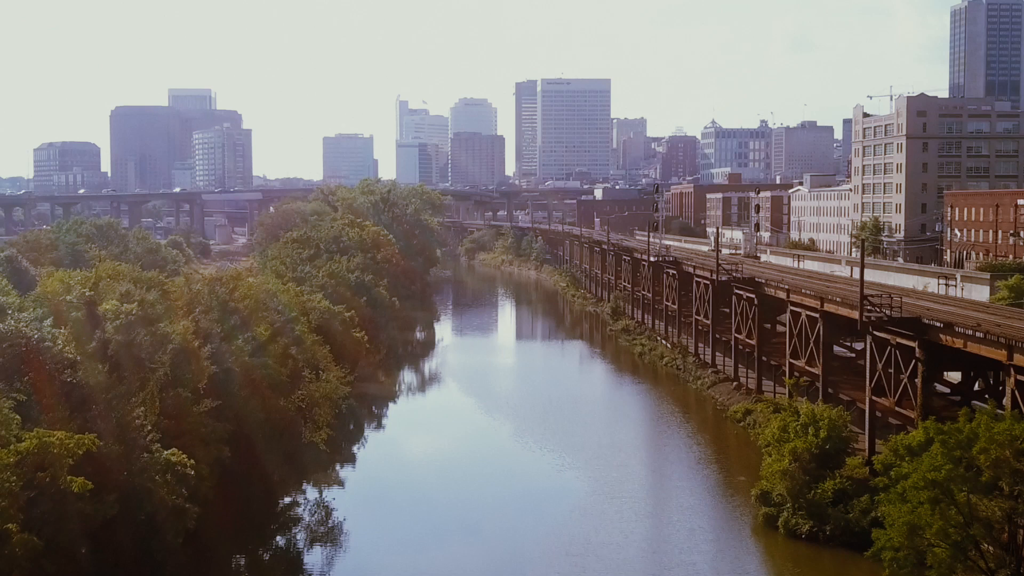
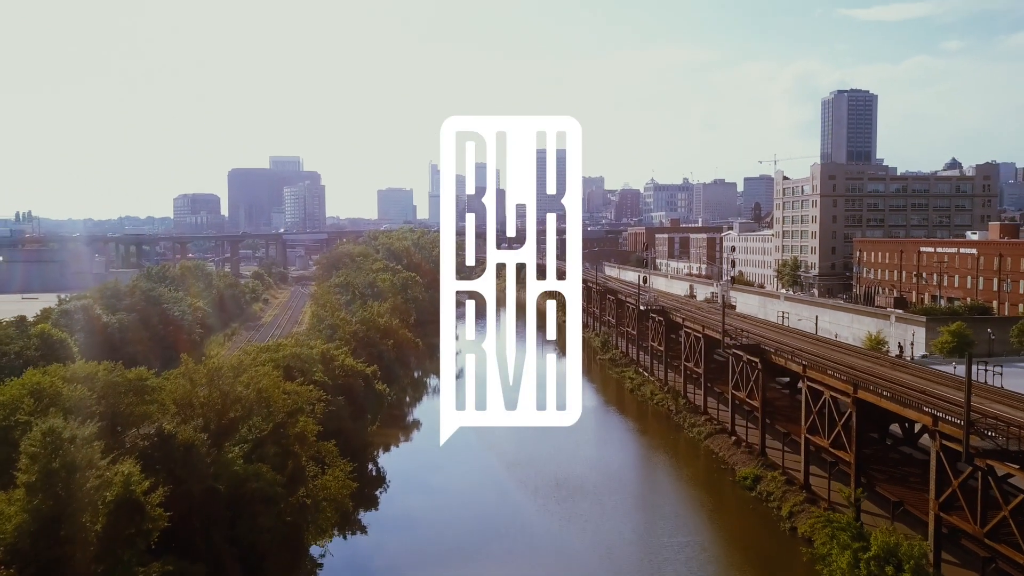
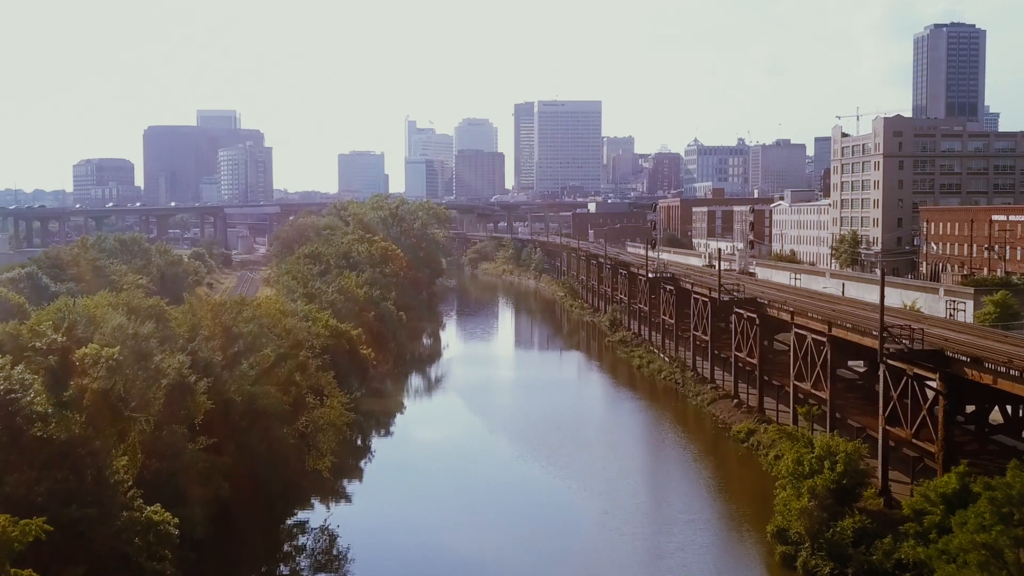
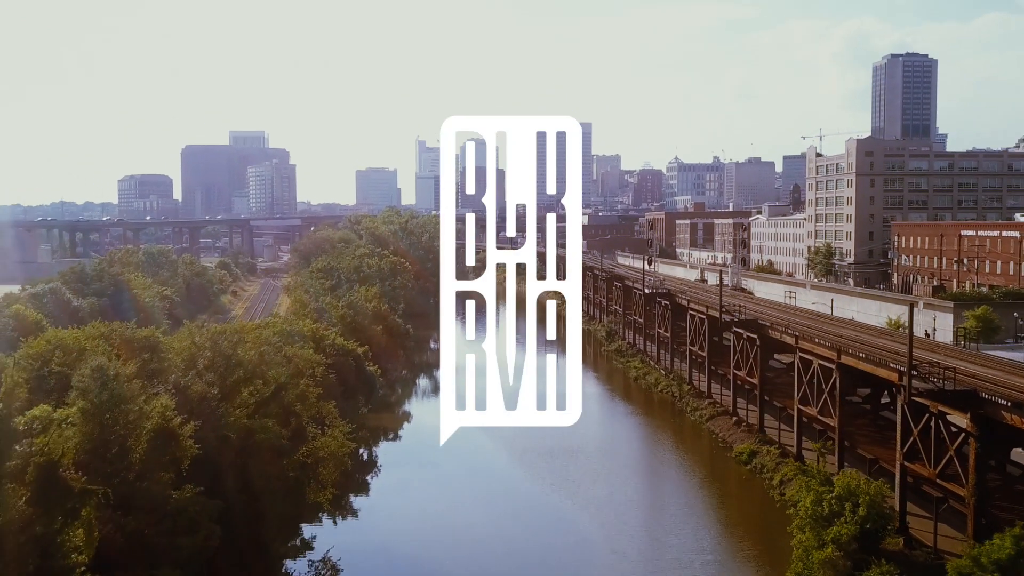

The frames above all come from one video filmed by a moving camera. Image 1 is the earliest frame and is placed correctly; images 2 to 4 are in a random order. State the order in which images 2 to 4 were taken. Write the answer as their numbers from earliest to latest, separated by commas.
3, 4, 2
